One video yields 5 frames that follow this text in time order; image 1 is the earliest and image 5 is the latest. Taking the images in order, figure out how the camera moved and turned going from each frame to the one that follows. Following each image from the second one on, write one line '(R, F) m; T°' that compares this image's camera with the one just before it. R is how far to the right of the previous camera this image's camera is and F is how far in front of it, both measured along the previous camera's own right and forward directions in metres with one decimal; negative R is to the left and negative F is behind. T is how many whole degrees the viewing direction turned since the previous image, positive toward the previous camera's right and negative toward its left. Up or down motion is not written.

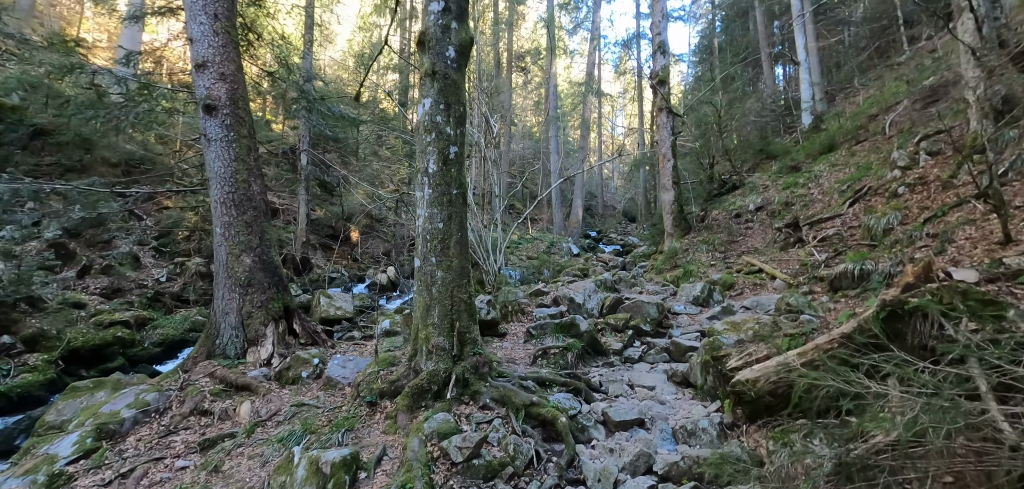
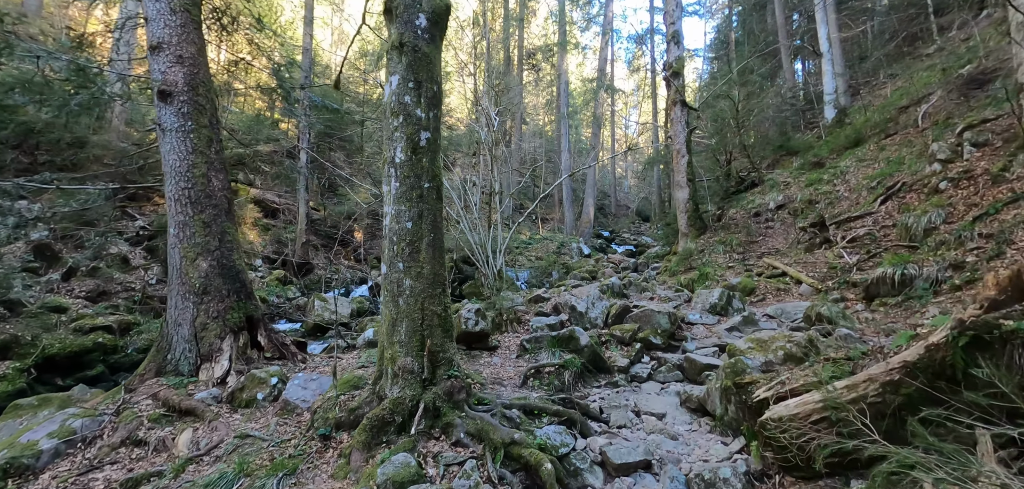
(+0.2, +0.5) m; -2°
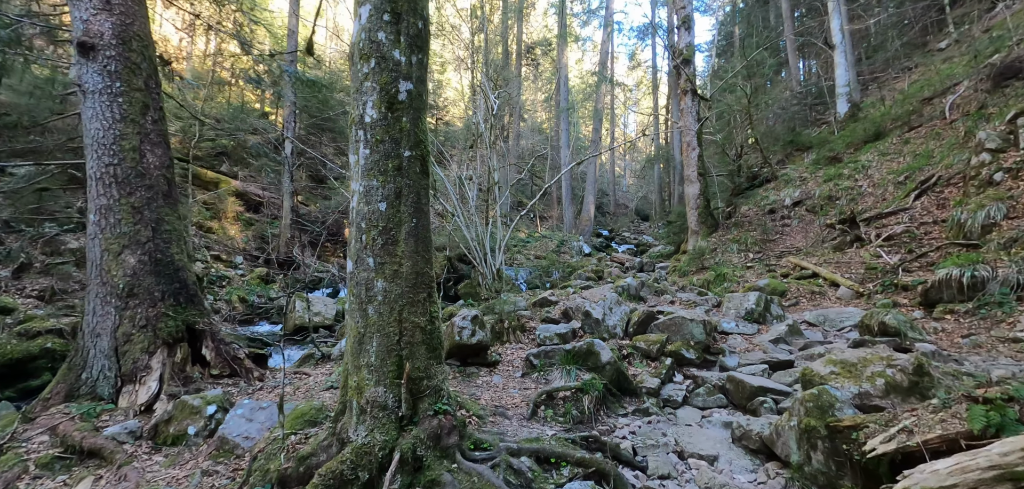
(-0.1, +0.8) m; 0°
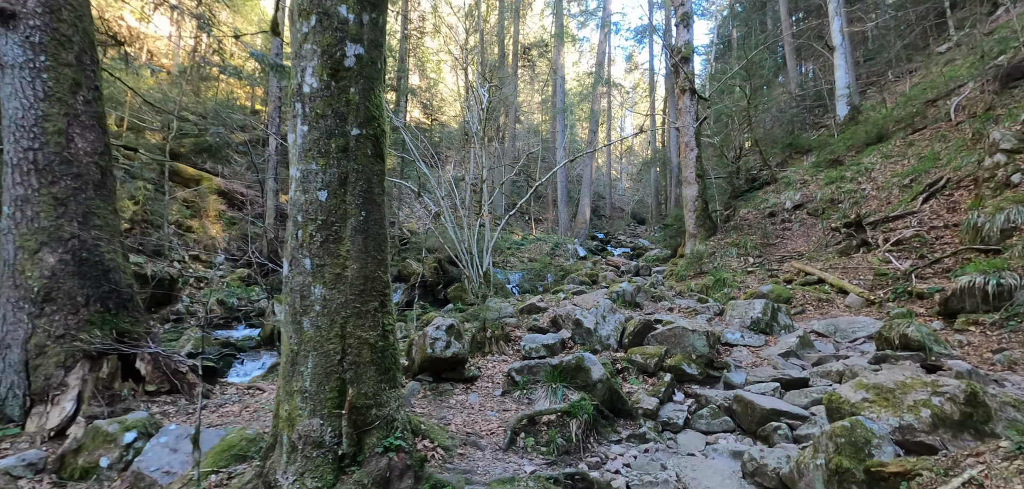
(+0.1, +0.4) m; 0°
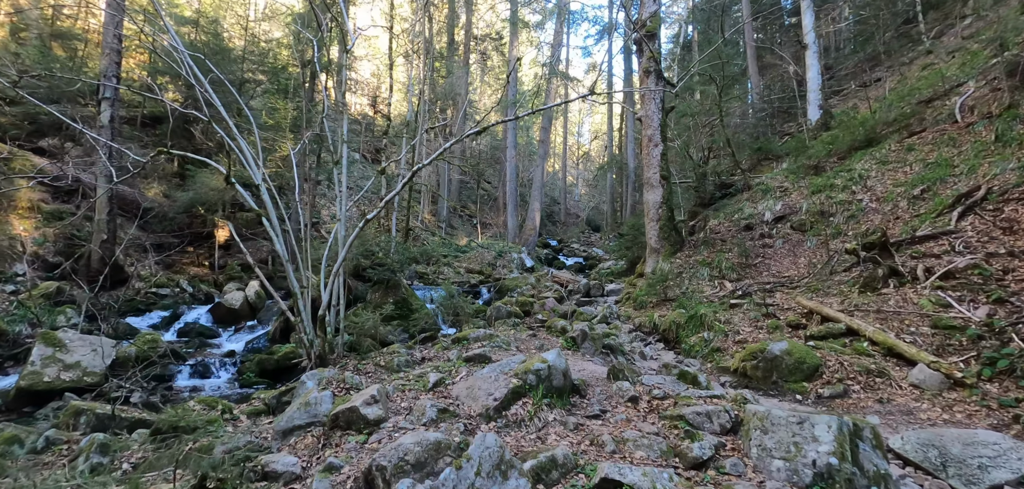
(+0.7, +2.3) m; +5°
